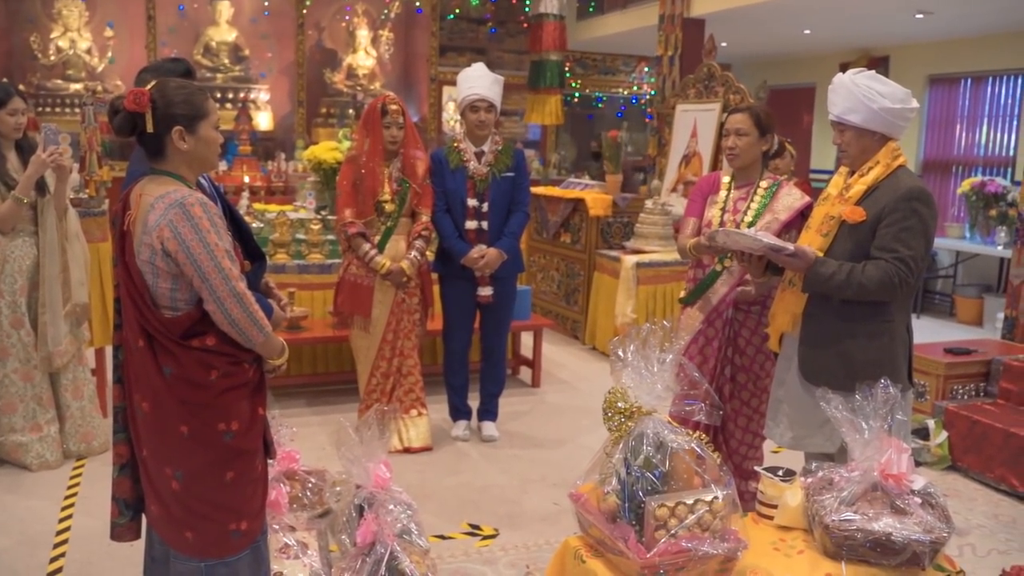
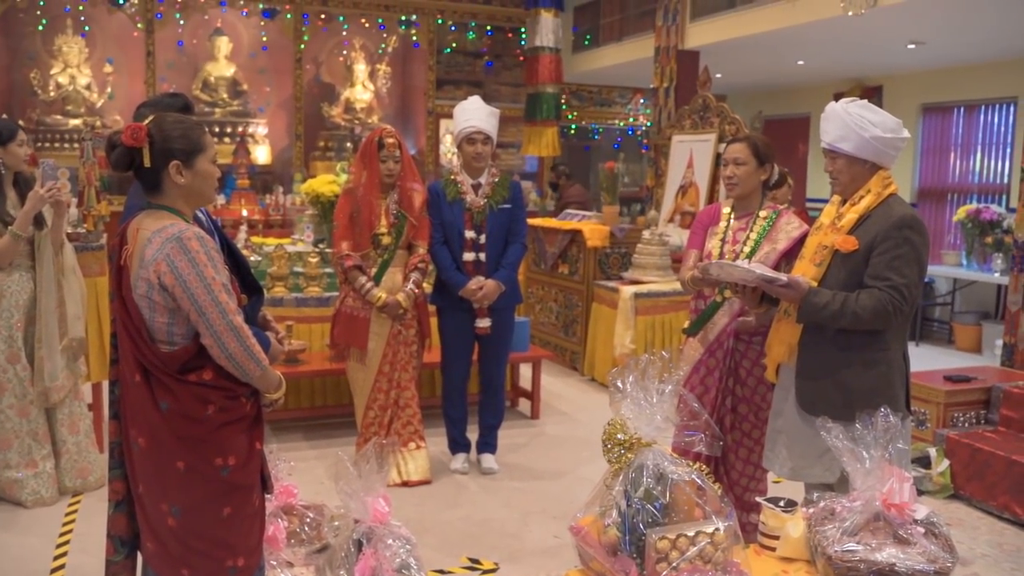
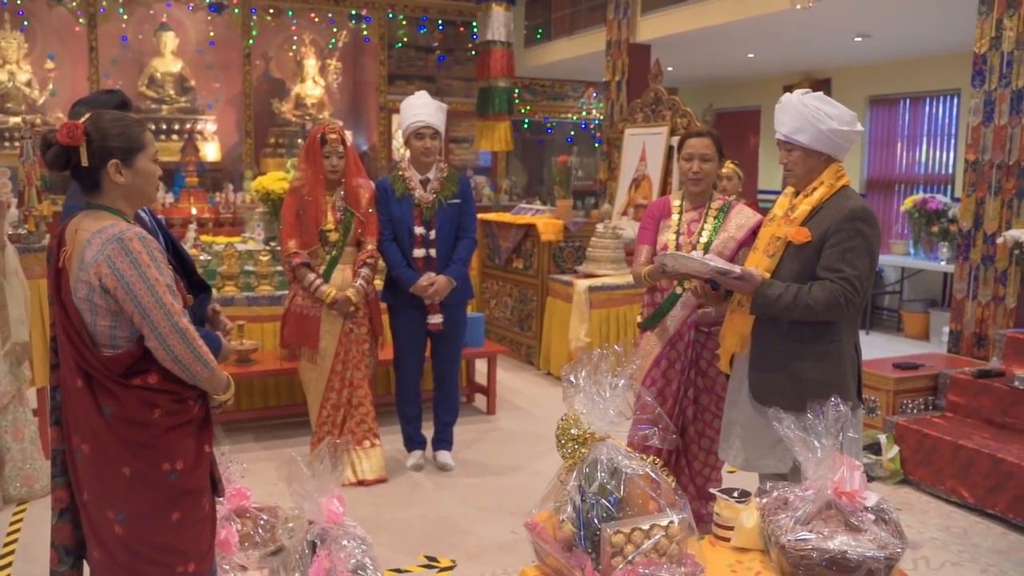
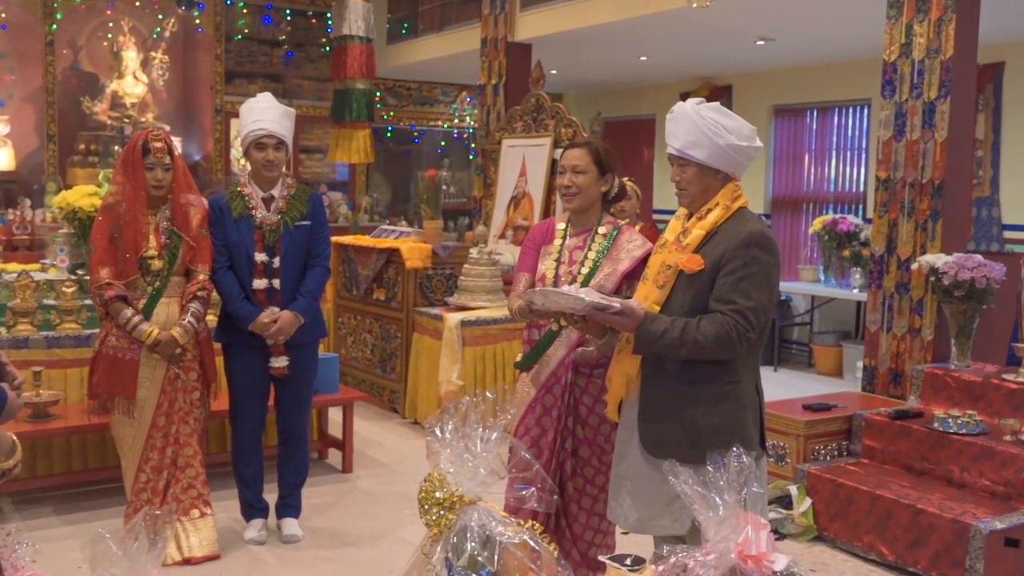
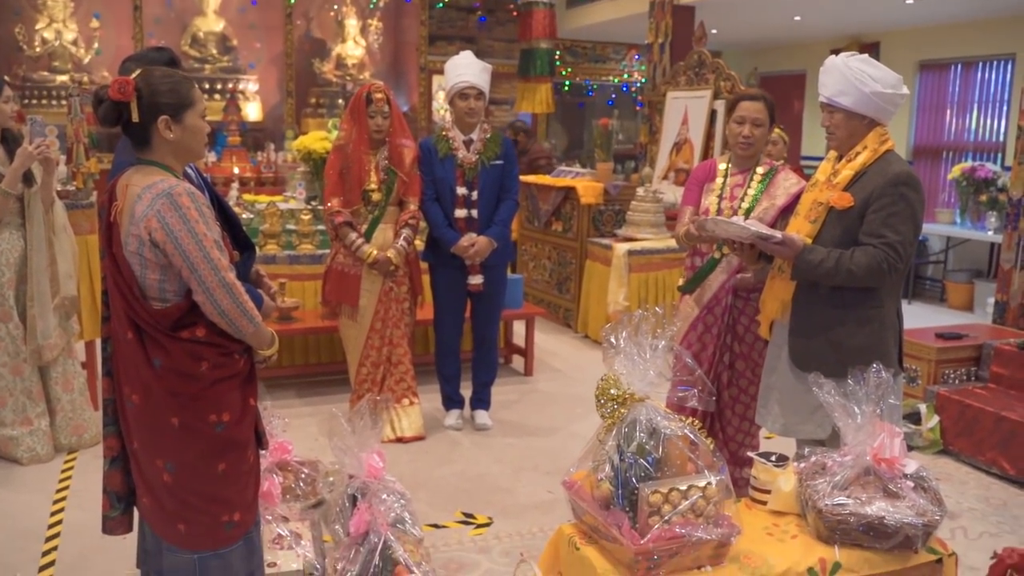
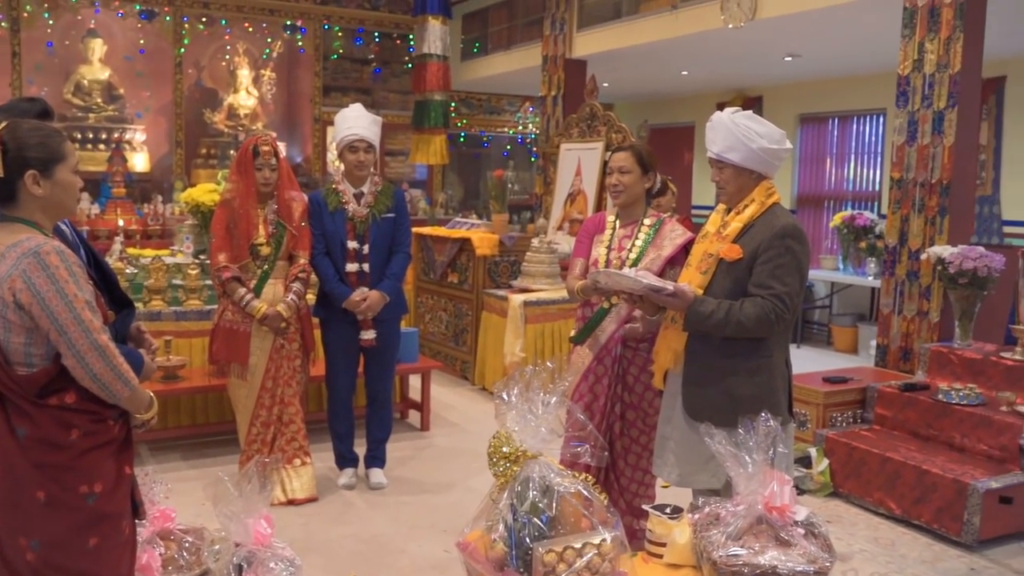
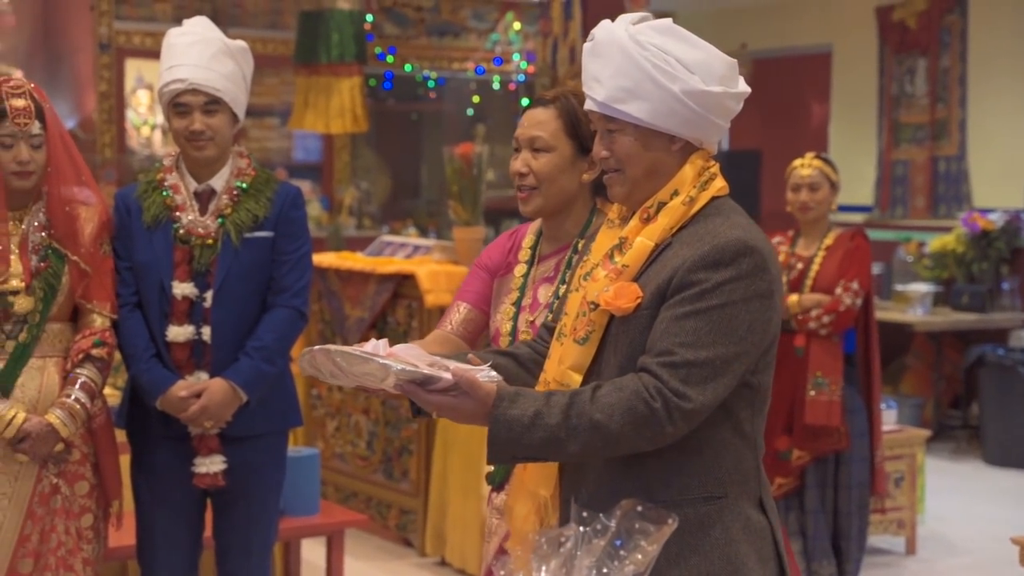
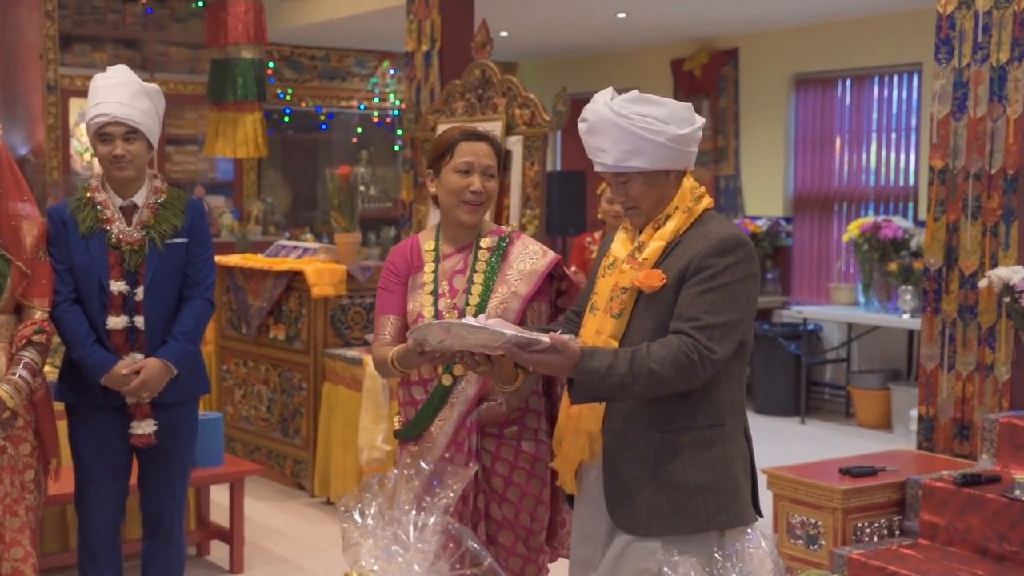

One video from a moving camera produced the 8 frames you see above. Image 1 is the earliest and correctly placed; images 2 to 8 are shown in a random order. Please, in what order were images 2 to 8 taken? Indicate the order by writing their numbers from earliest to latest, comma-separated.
2, 5, 3, 6, 4, 8, 7
